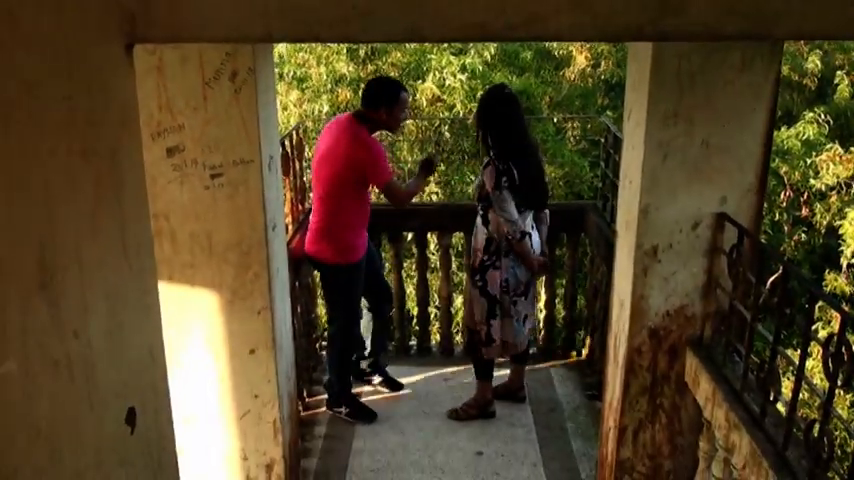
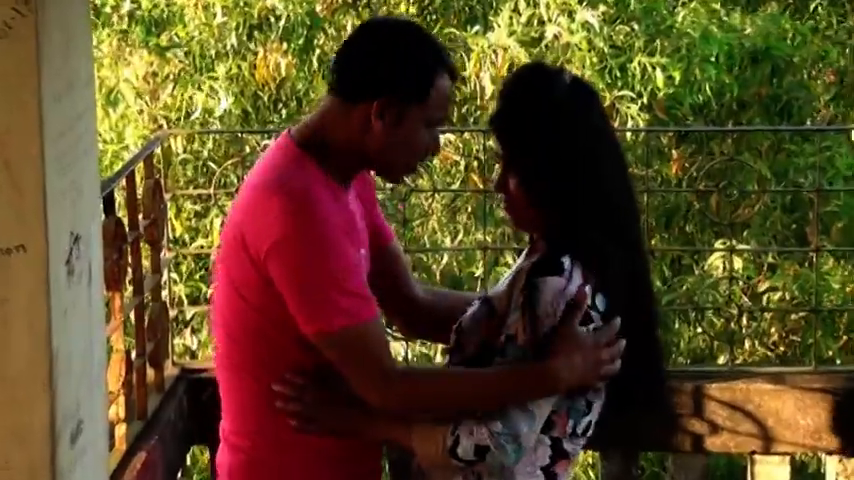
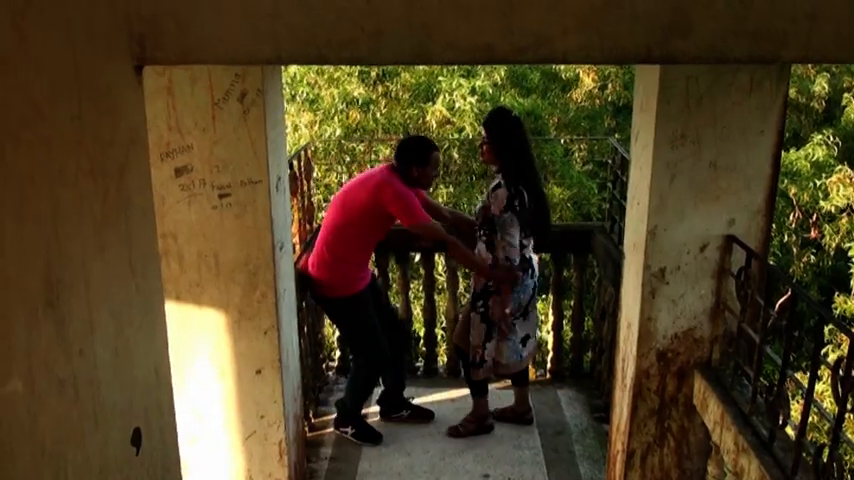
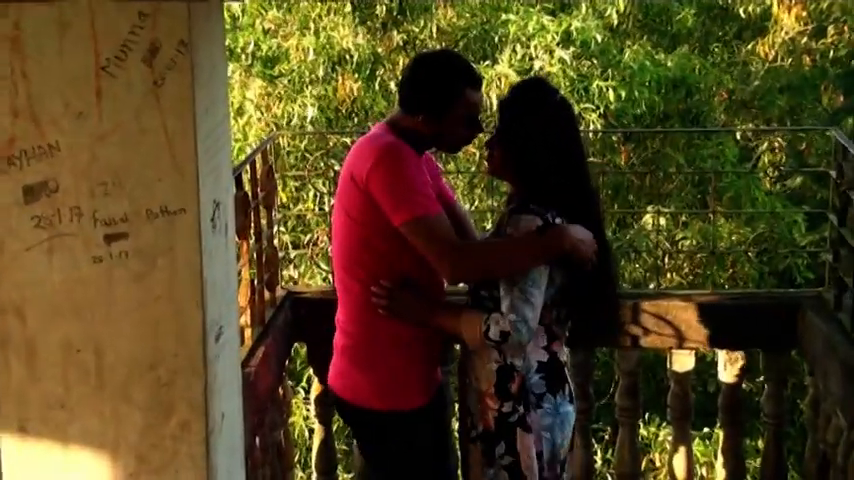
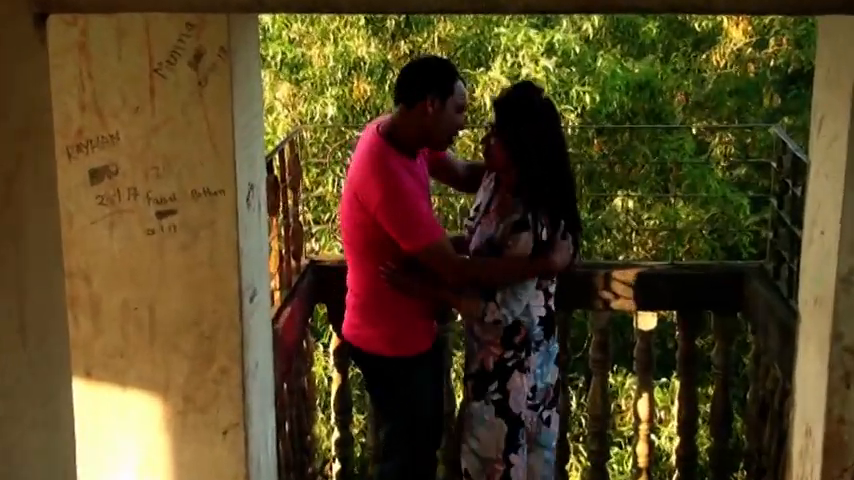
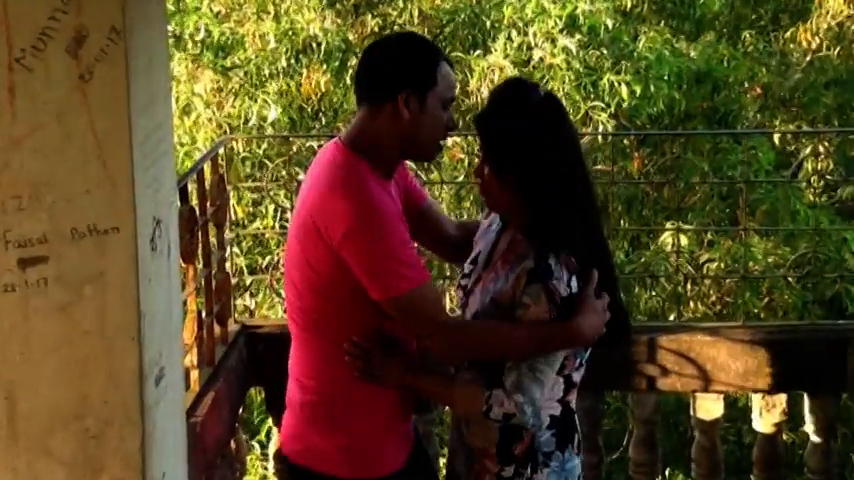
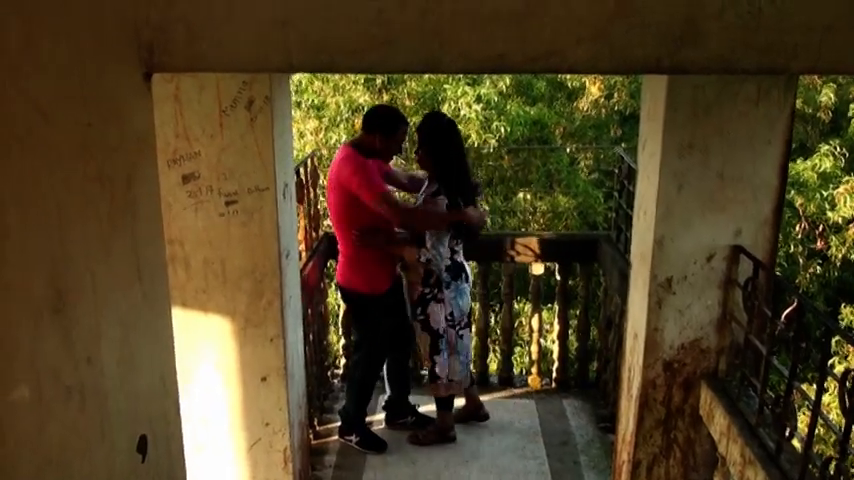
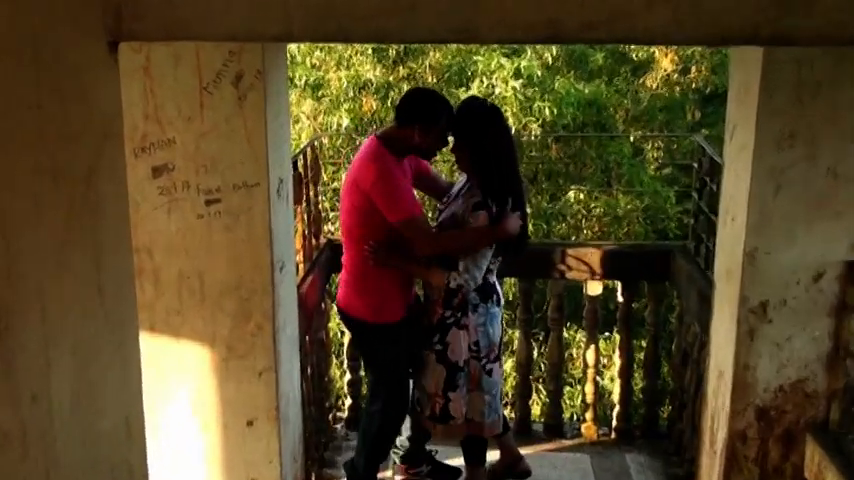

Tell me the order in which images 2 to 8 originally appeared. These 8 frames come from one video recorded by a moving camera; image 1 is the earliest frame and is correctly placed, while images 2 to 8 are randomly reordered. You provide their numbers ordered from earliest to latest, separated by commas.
3, 7, 8, 5, 4, 6, 2
